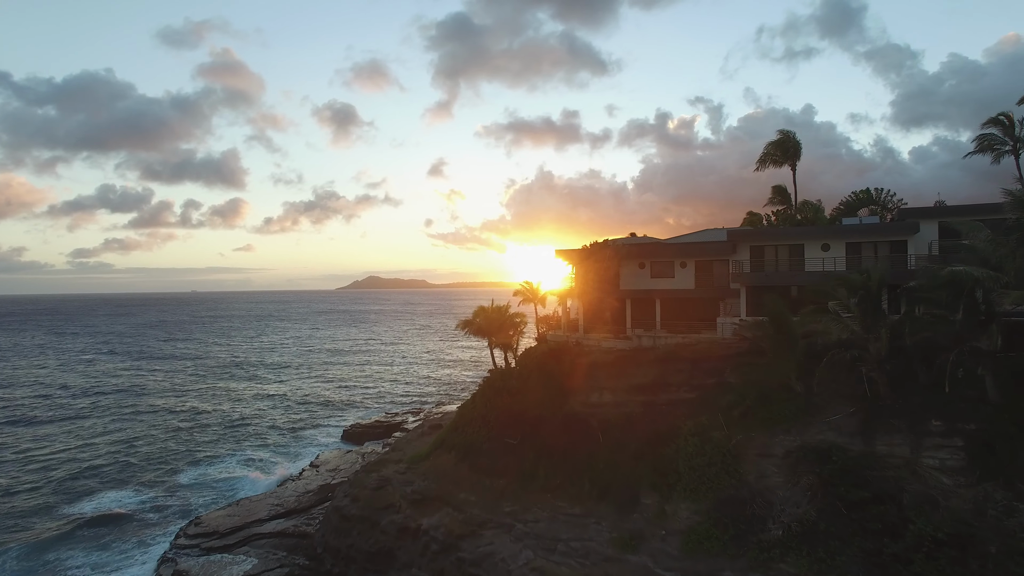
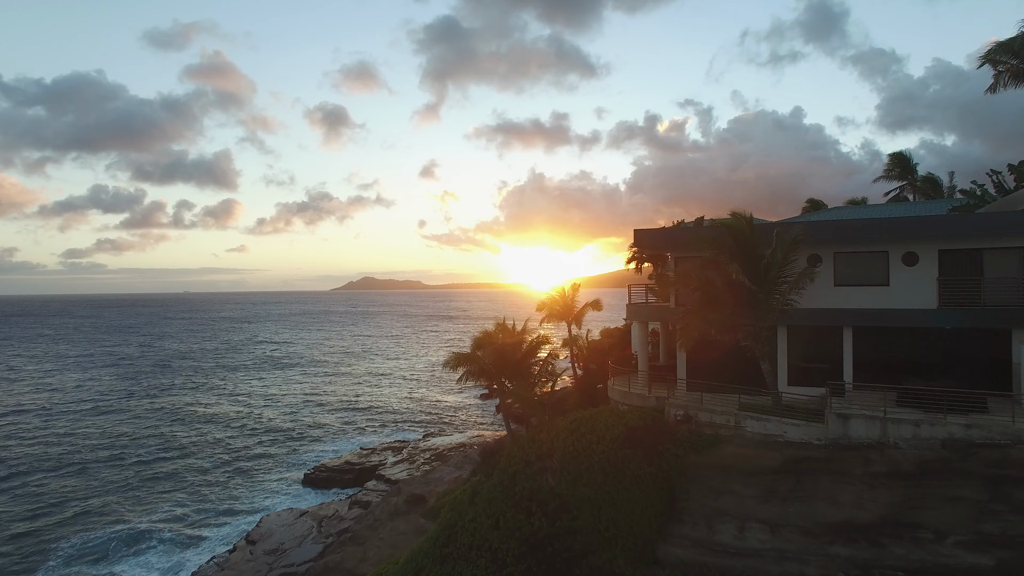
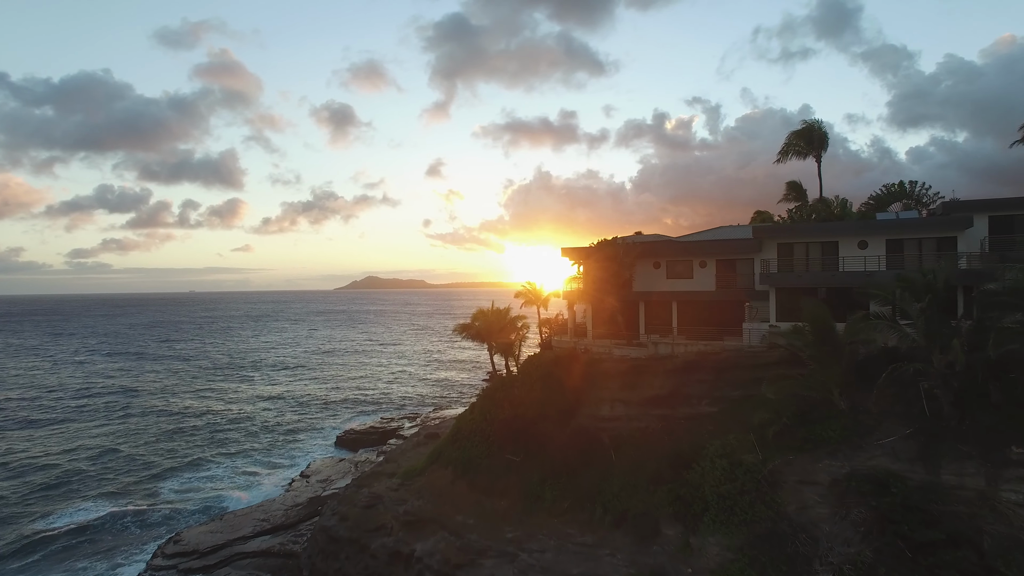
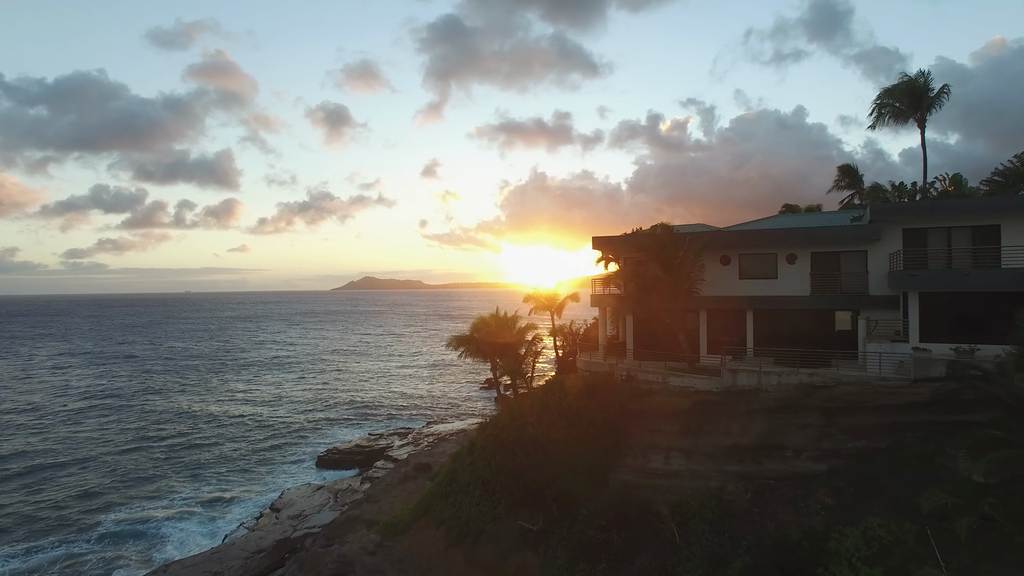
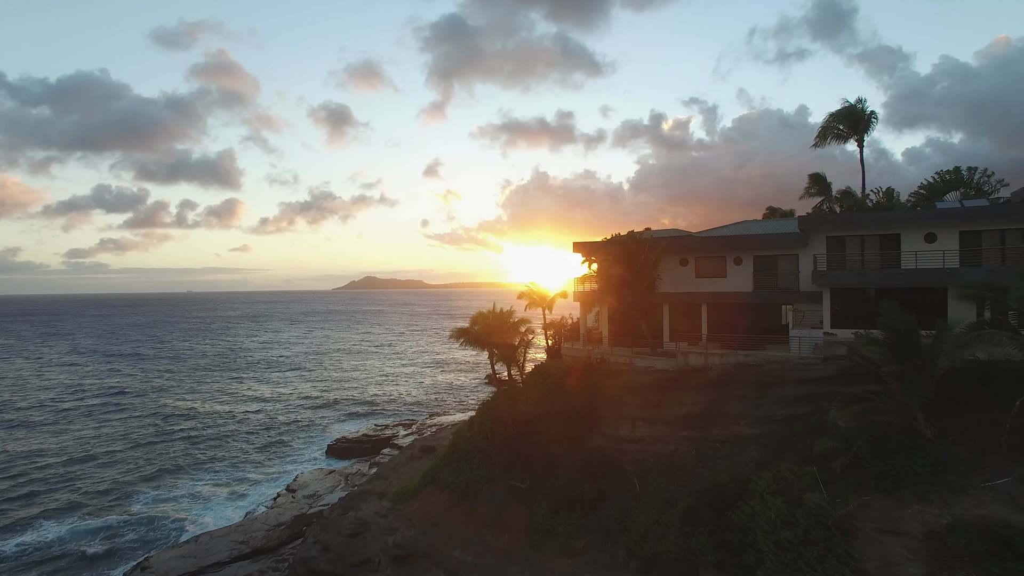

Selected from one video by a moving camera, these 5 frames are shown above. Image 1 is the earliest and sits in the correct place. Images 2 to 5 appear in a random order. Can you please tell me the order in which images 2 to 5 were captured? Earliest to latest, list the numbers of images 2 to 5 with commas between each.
3, 5, 4, 2
